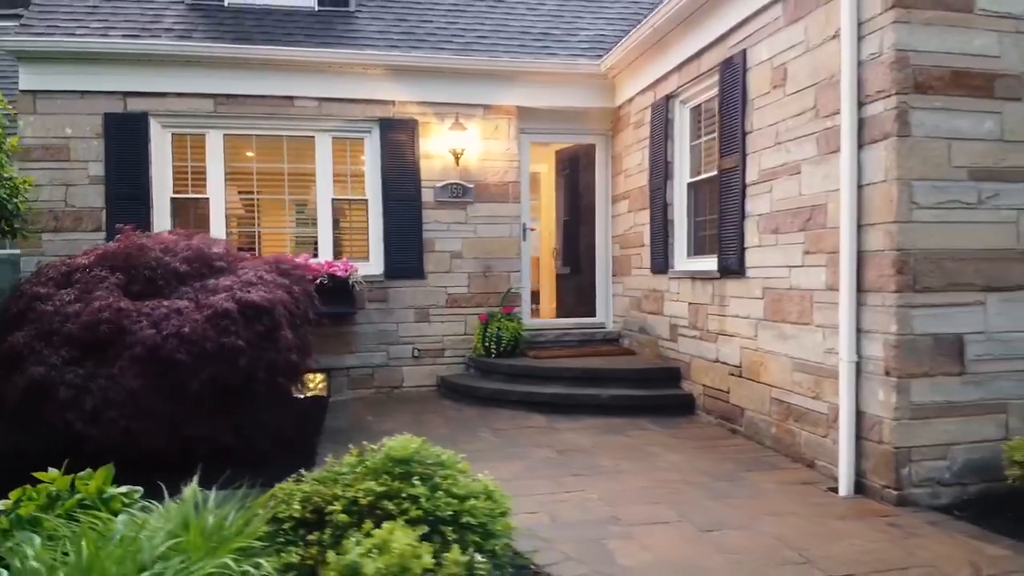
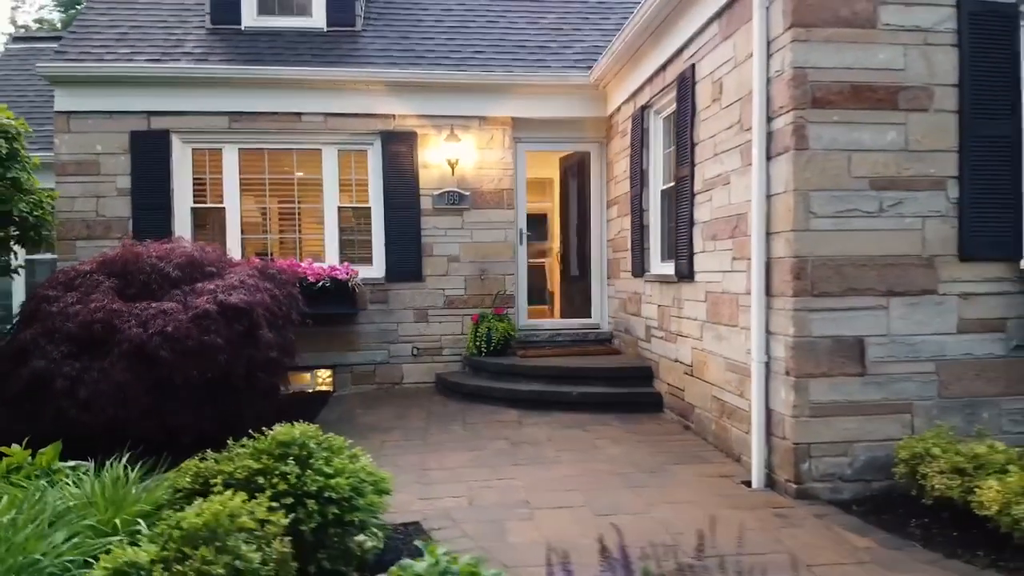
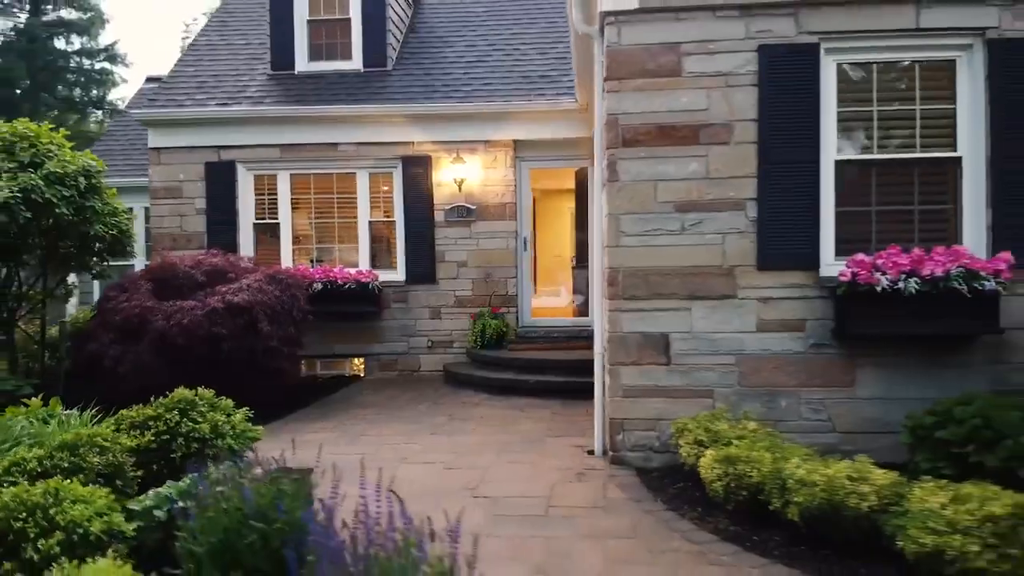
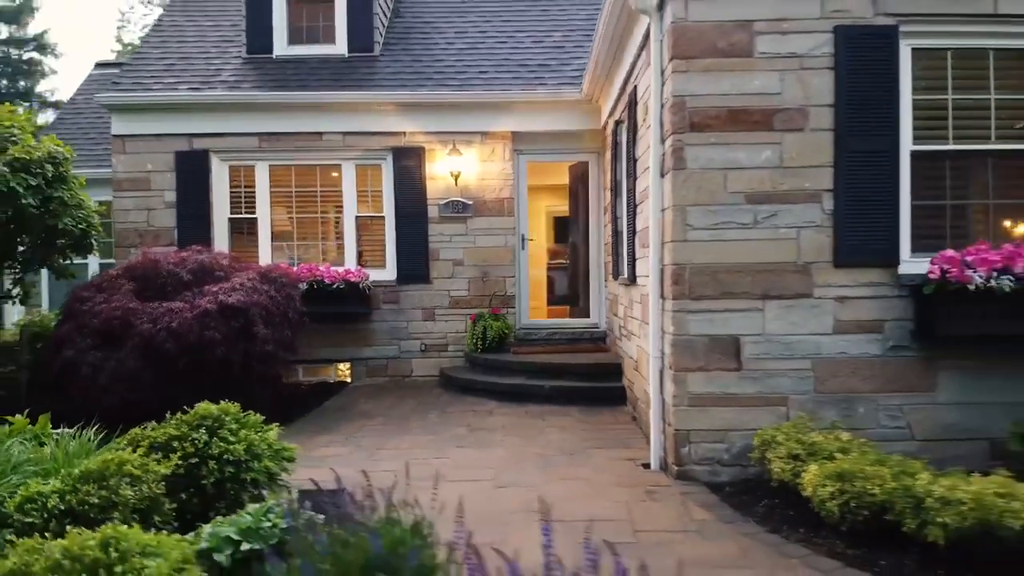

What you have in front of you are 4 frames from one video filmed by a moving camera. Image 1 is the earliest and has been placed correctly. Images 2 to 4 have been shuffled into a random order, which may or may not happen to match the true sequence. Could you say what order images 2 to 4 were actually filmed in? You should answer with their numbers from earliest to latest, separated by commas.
2, 4, 3
